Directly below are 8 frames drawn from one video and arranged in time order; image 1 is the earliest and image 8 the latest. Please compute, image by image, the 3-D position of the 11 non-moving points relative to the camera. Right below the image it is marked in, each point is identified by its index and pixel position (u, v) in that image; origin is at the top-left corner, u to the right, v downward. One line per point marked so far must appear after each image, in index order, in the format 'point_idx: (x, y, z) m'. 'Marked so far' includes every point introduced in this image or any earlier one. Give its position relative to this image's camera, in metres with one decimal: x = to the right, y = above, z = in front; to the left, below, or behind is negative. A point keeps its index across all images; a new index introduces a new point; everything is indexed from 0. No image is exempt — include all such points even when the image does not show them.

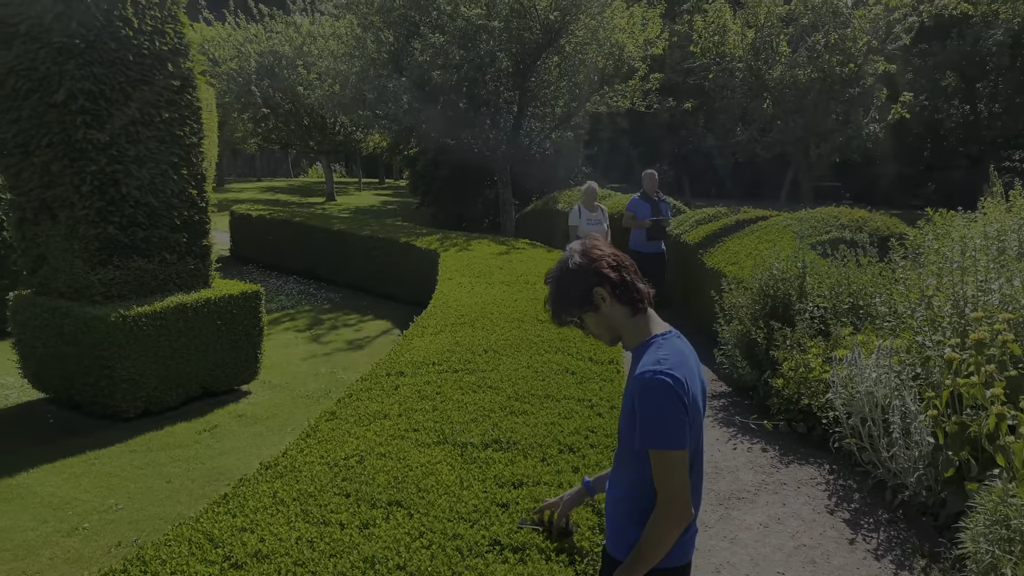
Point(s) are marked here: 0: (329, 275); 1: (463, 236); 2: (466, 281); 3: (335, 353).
0: (-2.4, +0.2, +10.9) m
1: (-0.6, +0.6, +9.5) m
2: (-0.3, 0.0, +6.2) m
3: (-1.5, -0.6, +7.2) m
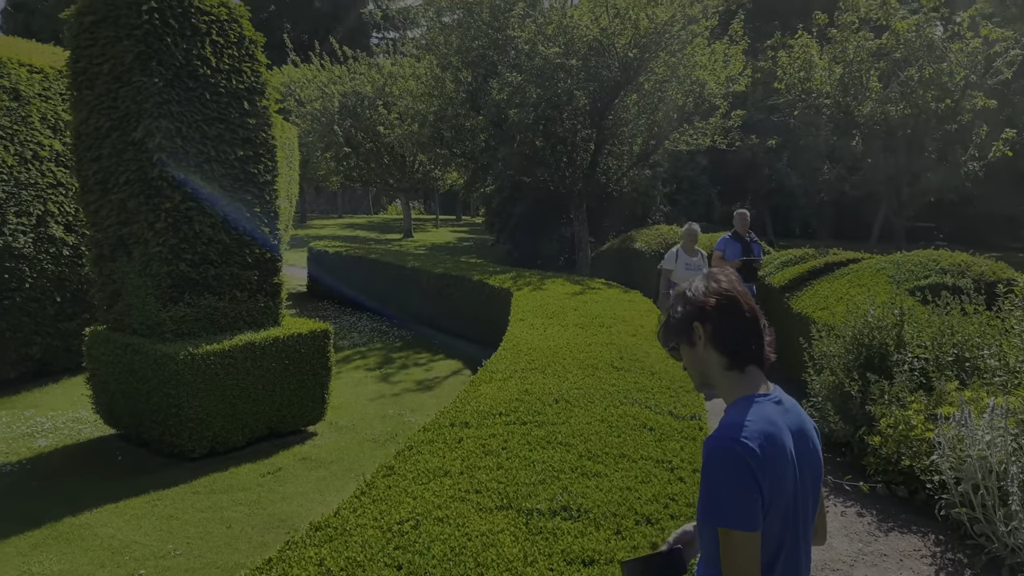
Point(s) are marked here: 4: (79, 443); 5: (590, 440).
0: (-1.5, -0.3, +10.8) m
1: (+0.3, +0.1, +9.3) m
2: (+0.2, -0.3, +6.0) m
3: (-0.9, -0.9, +7.0) m
4: (-2.9, -1.0, +5.5) m
5: (+0.3, -0.6, +3.1) m
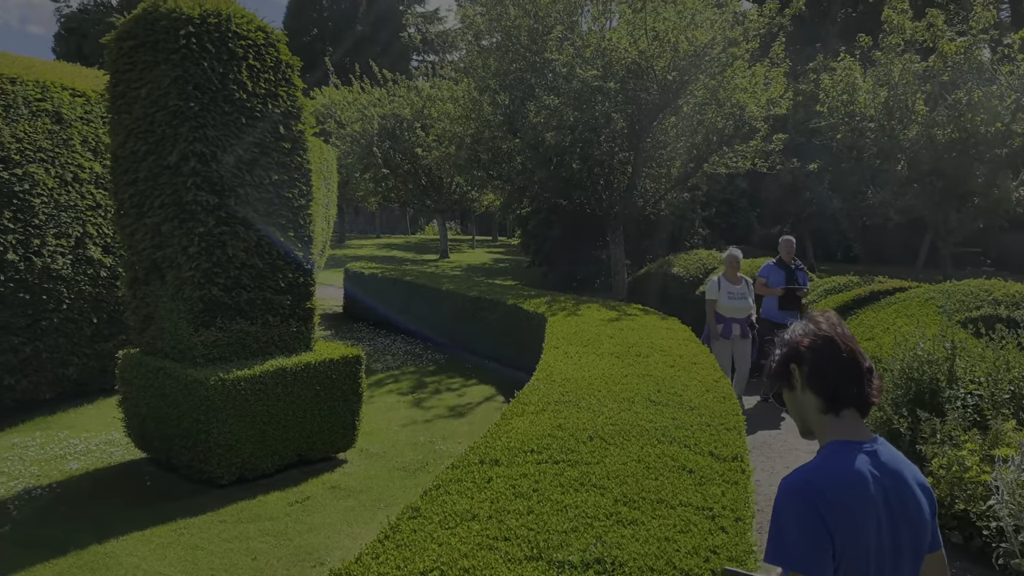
0: (-1.0, -0.6, +10.7) m
1: (+0.7, -0.1, +9.1) m
2: (+0.4, -0.4, +5.8) m
3: (-0.6, -1.1, +6.9) m
4: (-2.6, -1.2, +5.5) m
5: (+0.4, -0.7, +3.0) m
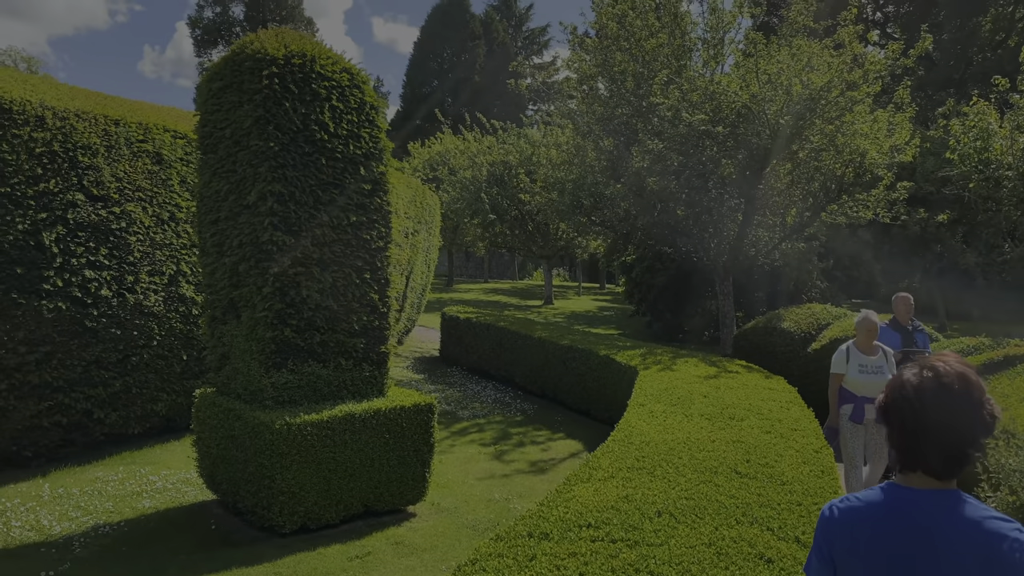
0: (+0.2, -1.2, +10.5) m
1: (+1.6, -0.7, +8.7) m
2: (+1.0, -0.8, +5.4) m
3: (0.0, -1.5, +6.6) m
4: (-2.2, -1.4, +5.5) m
5: (+0.5, -0.9, +2.6) m
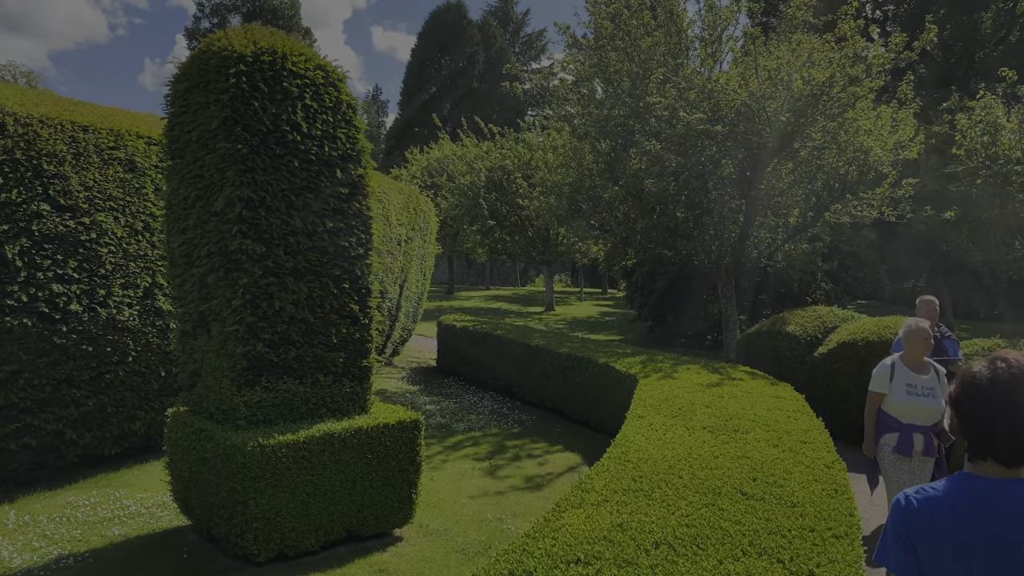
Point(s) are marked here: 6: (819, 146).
0: (+0.1, -1.3, +10.1) m
1: (+1.6, -0.7, +8.3) m
2: (+0.9, -0.8, +5.1) m
3: (0.0, -1.5, +6.3) m
4: (-2.2, -1.5, +5.2) m
5: (+0.5, -0.9, +2.3) m
6: (+4.1, +1.9, +11.2) m
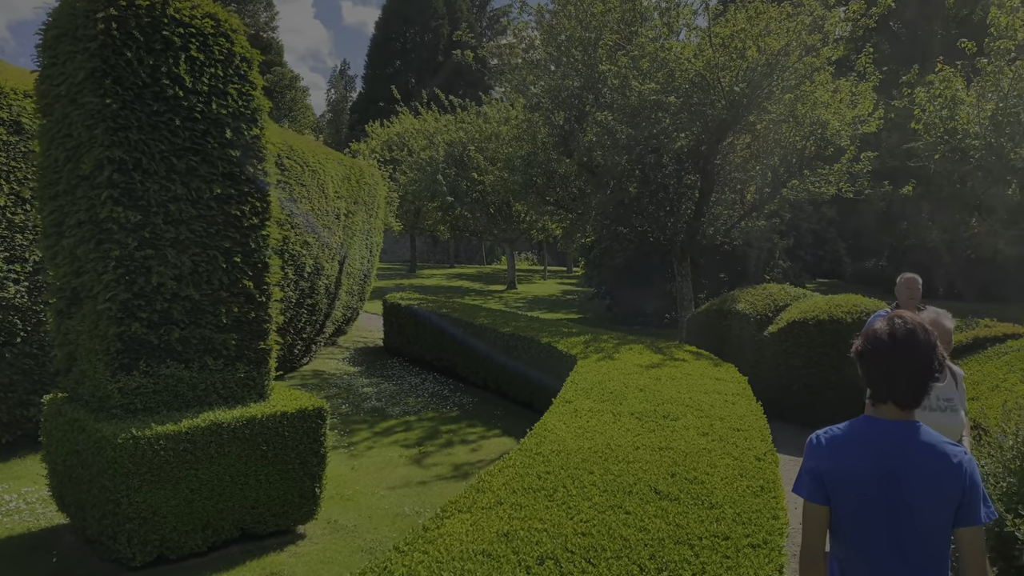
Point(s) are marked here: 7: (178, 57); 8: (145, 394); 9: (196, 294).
0: (-0.5, -1.0, +9.7) m
1: (+1.0, -0.5, +8.0) m
2: (+0.4, -0.7, +4.7) m
3: (-0.5, -1.4, +5.8) m
4: (-2.7, -1.4, +4.7) m
5: (+0.1, -0.8, +1.9) m
6: (+3.4, +2.2, +10.8) m
7: (-1.7, +1.2, +4.3) m
8: (-1.9, -0.5, +4.3) m
9: (-1.7, 0.0, +4.4) m
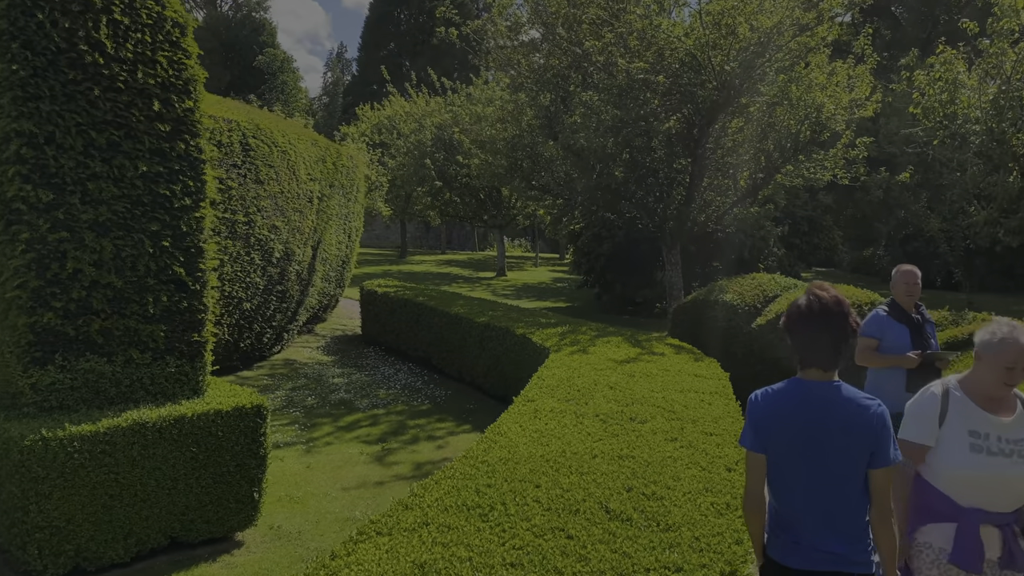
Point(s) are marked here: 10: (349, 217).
0: (-0.8, -0.9, +9.3) m
1: (+0.7, -0.4, +7.6) m
2: (+0.2, -0.6, +4.3) m
3: (-0.8, -1.3, +5.5) m
4: (-2.9, -1.3, +4.3) m
5: (-0.1, -0.8, +1.5) m
6: (+3.2, +2.3, +10.4) m
7: (-1.9, +1.3, +3.9) m
8: (-2.1, -0.5, +3.9) m
9: (-1.9, 0.0, +4.0) m
10: (-2.4, +1.0, +12.2) m
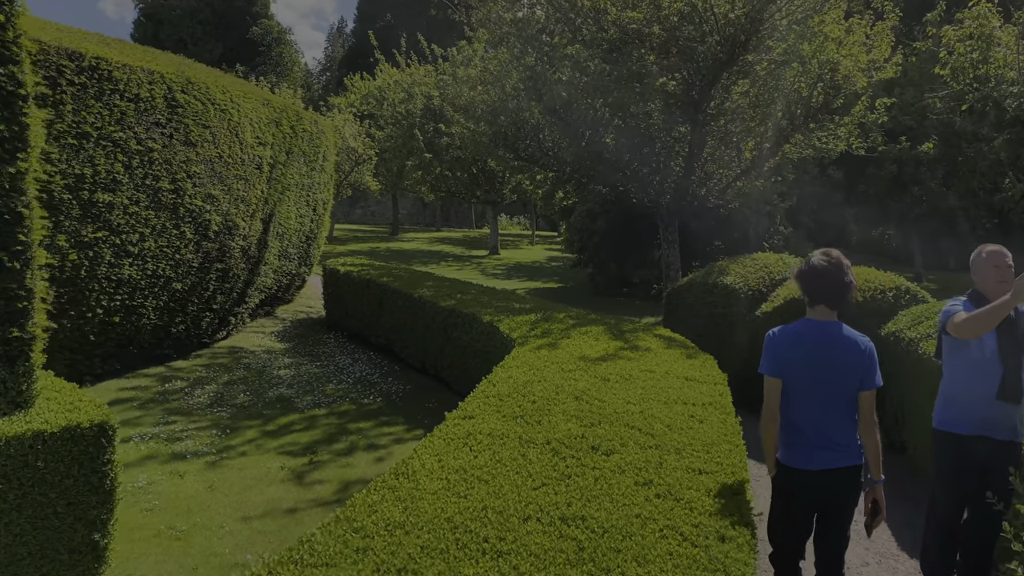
0: (-1.0, -0.6, +8.3) m
1: (+0.5, -0.2, +6.5) m
2: (-0.1, -0.6, +3.2) m
3: (-1.1, -1.2, +4.4) m
4: (-3.2, -1.2, +3.2) m
5: (-0.4, -0.8, +0.4) m
6: (+2.9, +2.5, +9.2) m
7: (-2.2, +1.3, +2.8) m
8: (-2.4, -0.4, +2.8) m
9: (-2.2, +0.1, +2.9) m
10: (-2.6, +1.3, +11.1) m
